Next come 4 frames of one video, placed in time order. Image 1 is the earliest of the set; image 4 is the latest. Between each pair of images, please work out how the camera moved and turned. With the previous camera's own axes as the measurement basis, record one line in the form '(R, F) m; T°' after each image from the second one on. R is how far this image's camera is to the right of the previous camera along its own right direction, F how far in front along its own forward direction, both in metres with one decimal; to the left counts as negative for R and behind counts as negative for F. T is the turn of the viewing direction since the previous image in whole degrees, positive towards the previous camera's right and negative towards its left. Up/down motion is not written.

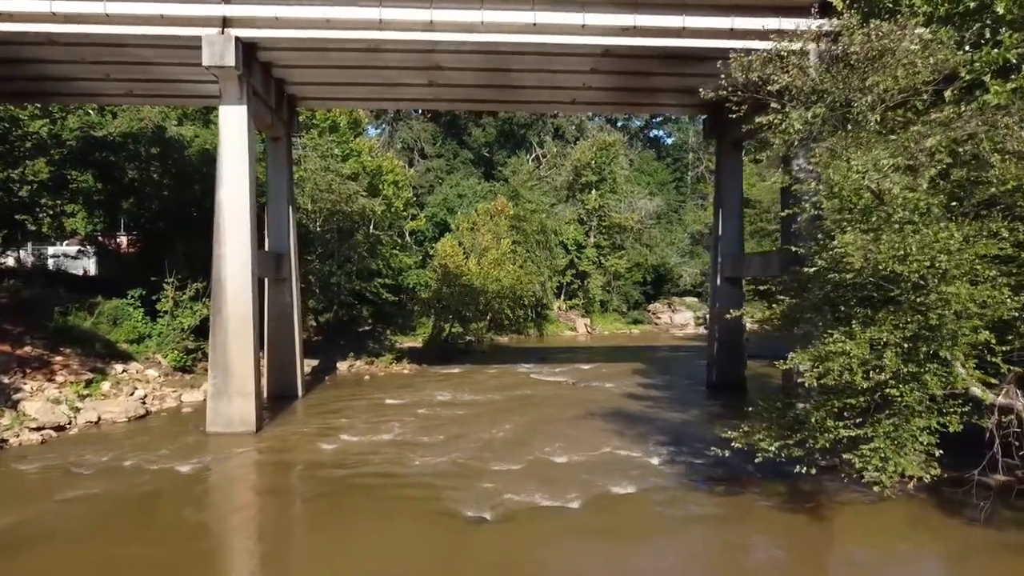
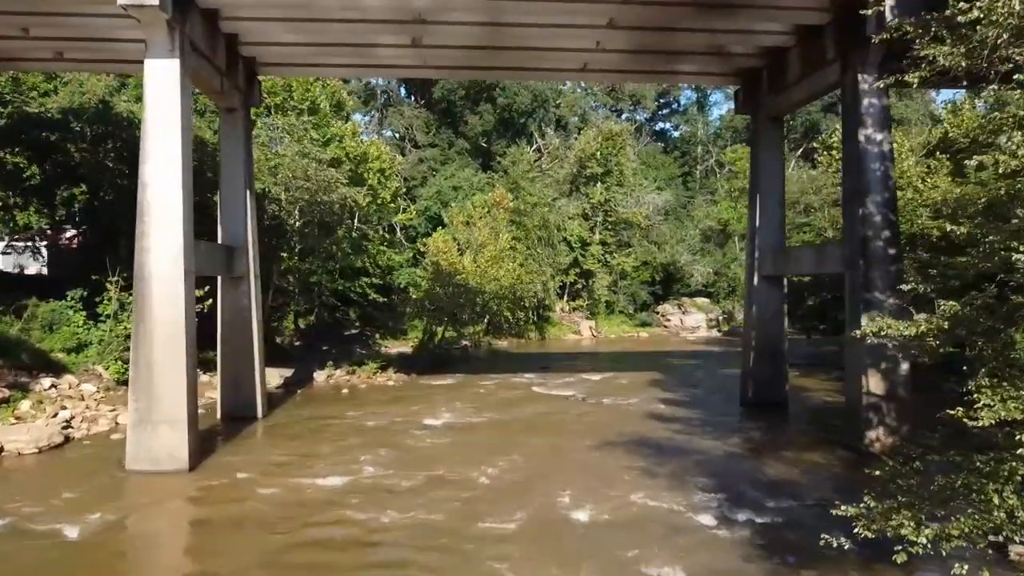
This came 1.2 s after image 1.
(0.0, +3.3) m; 0°
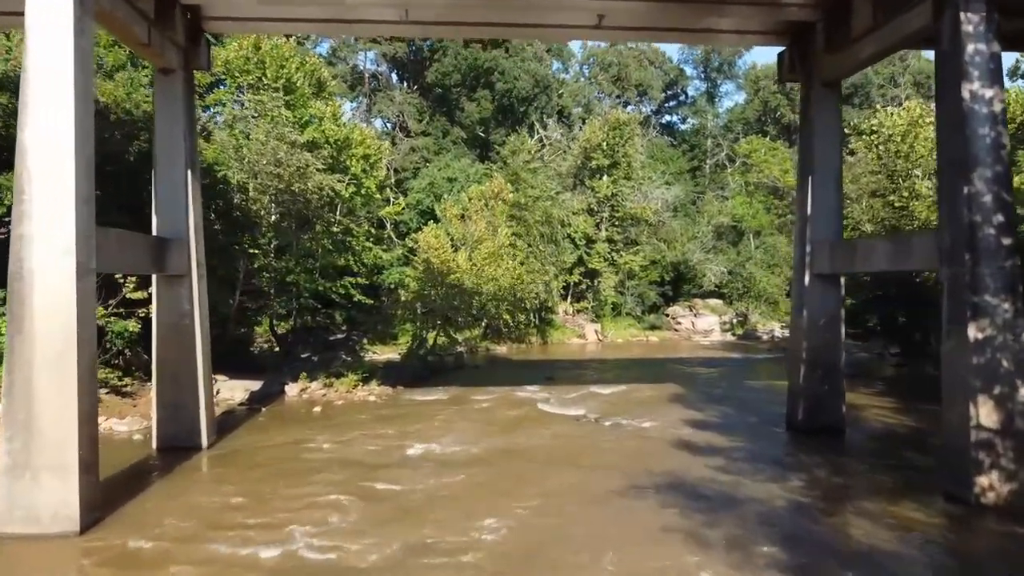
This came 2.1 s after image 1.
(0.0, +3.2) m; 0°
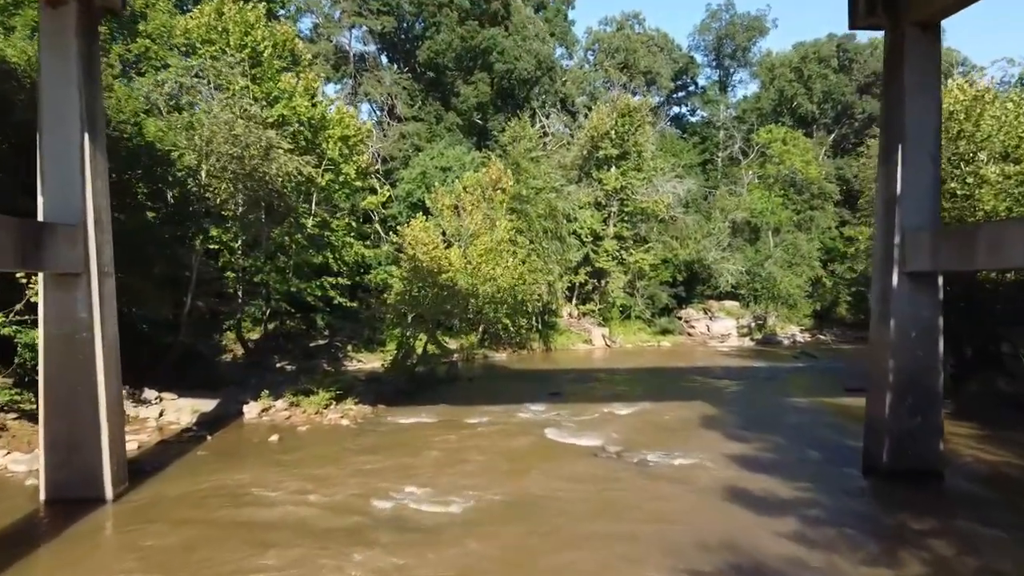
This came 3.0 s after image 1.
(0.0, +3.4) m; 0°
